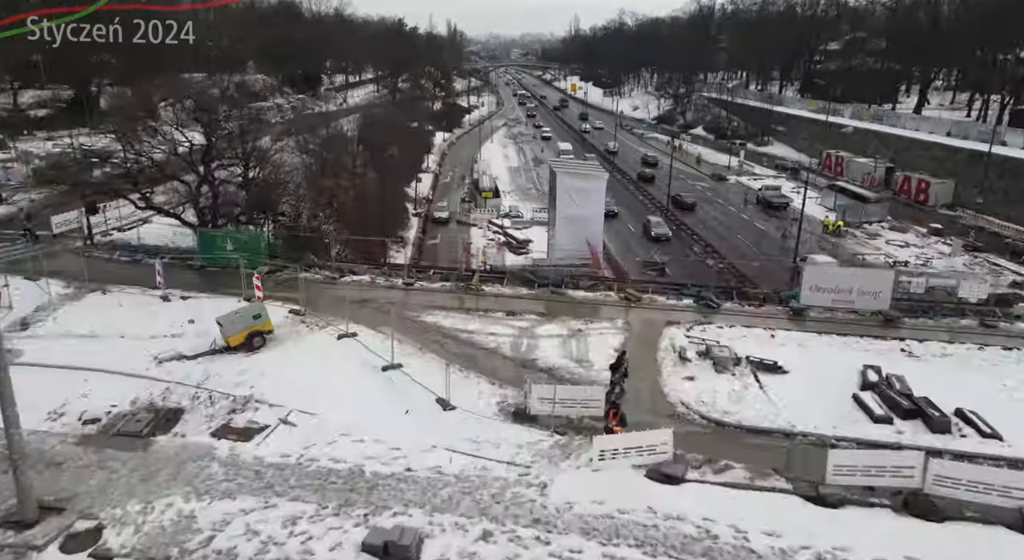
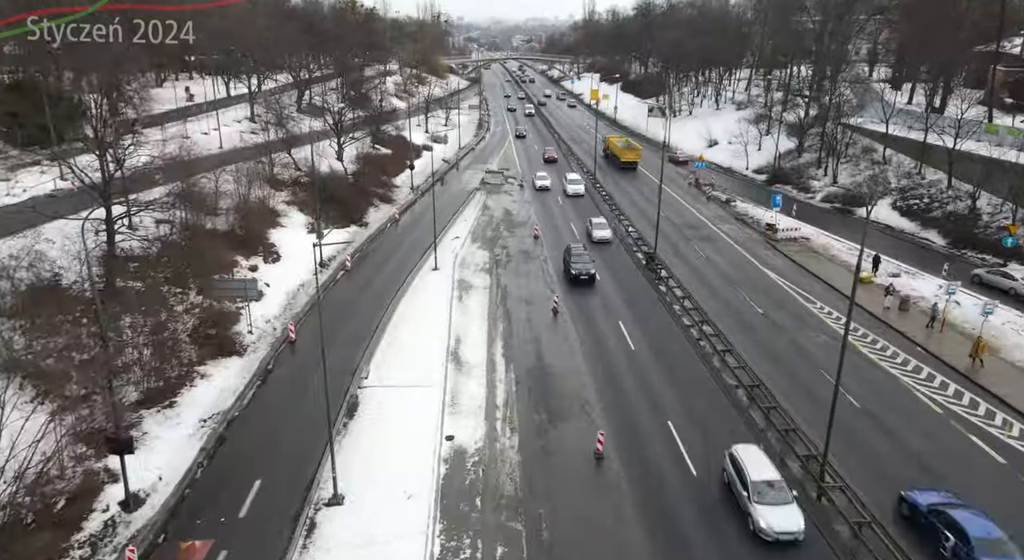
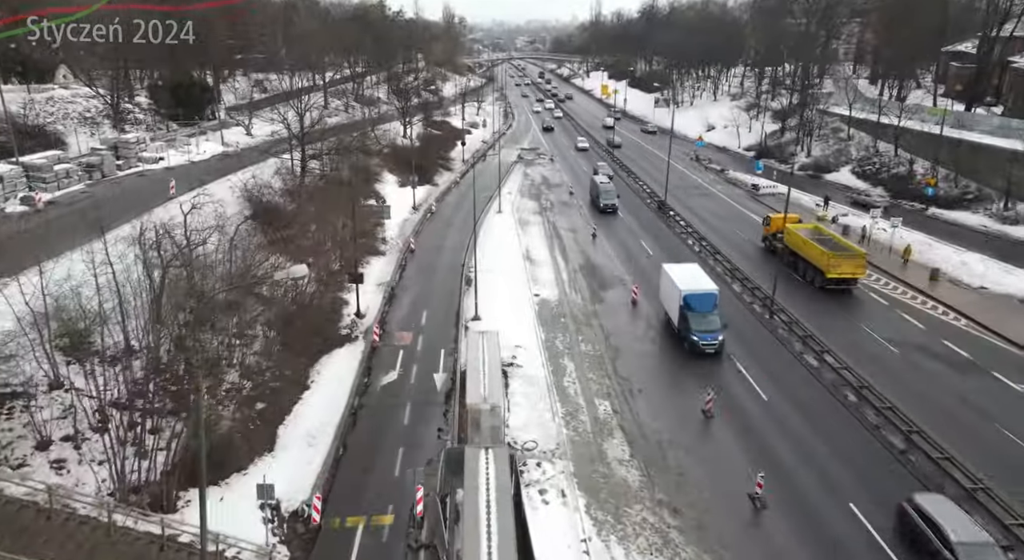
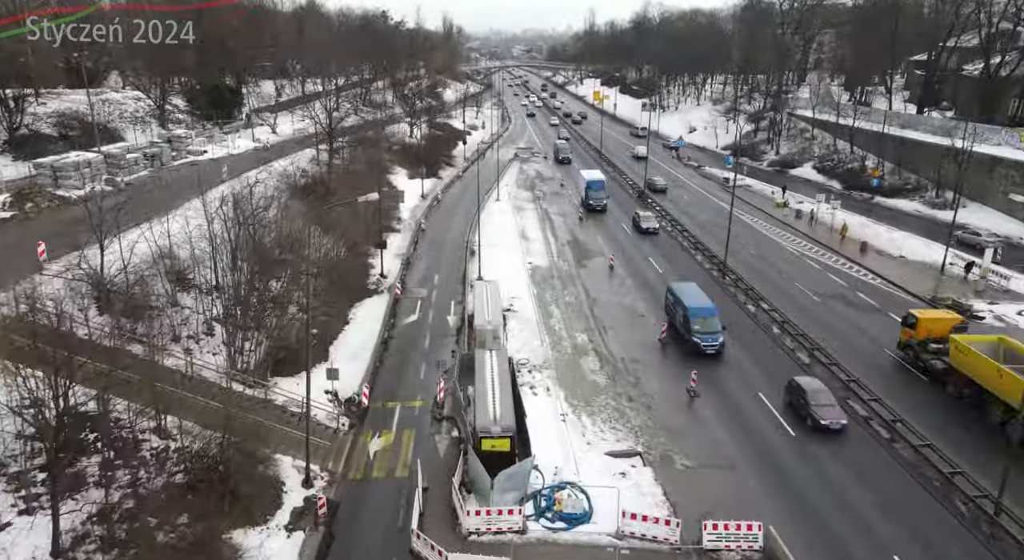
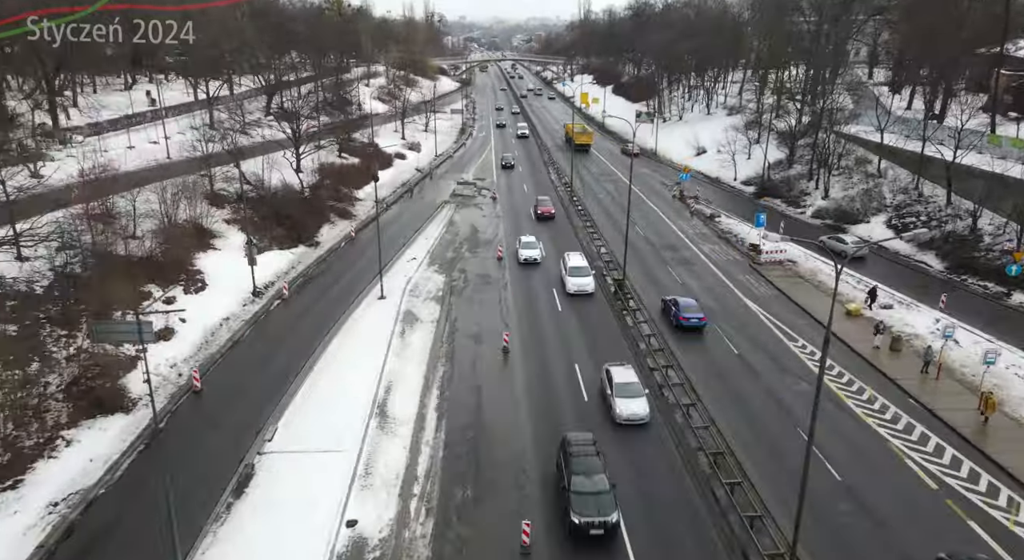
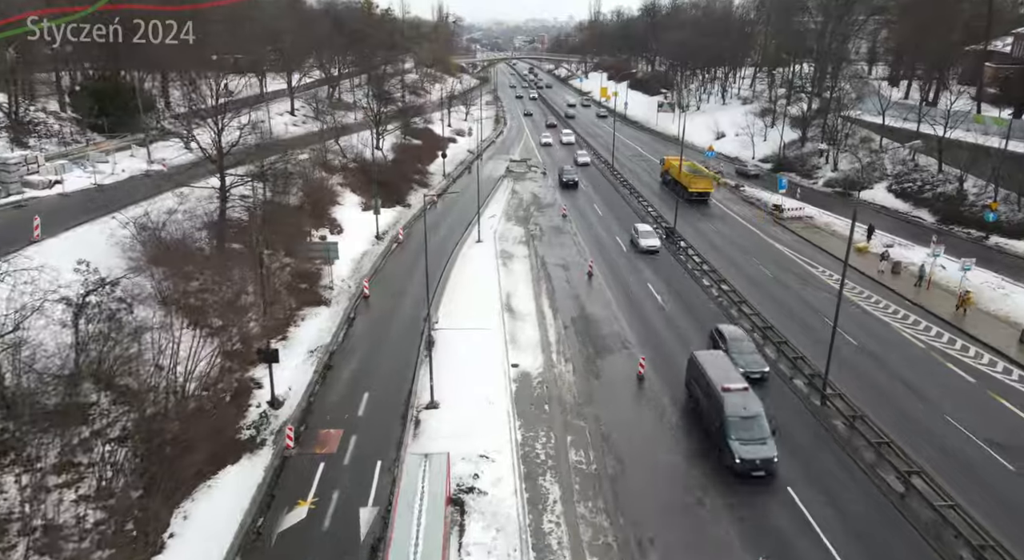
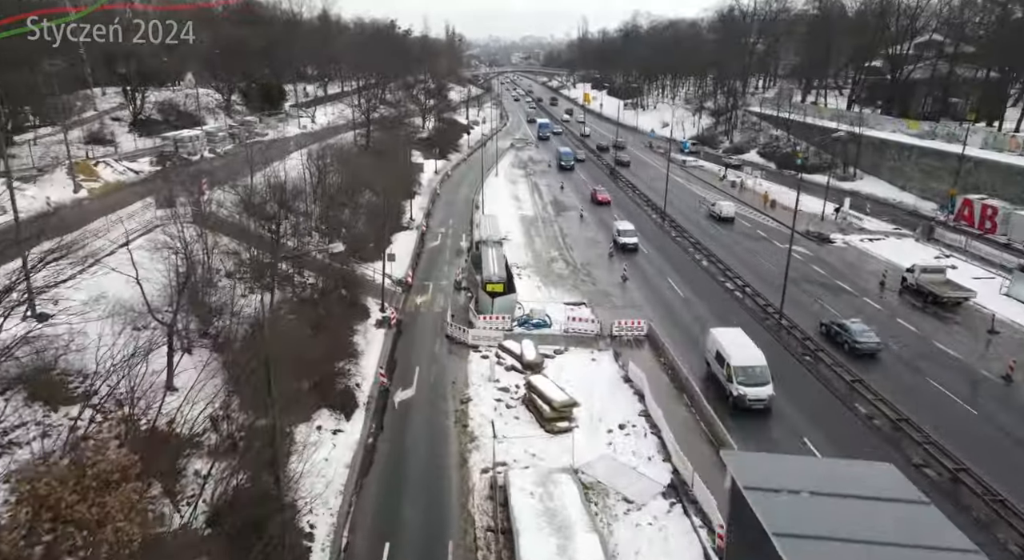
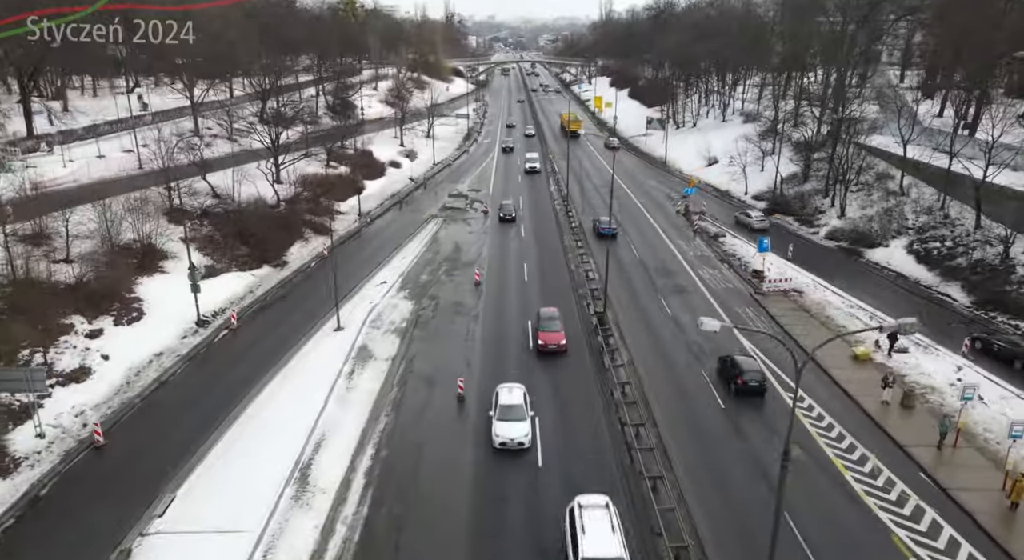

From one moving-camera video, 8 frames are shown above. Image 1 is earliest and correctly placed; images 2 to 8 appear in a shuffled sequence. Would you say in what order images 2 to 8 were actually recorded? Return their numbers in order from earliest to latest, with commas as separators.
7, 4, 3, 6, 2, 5, 8
